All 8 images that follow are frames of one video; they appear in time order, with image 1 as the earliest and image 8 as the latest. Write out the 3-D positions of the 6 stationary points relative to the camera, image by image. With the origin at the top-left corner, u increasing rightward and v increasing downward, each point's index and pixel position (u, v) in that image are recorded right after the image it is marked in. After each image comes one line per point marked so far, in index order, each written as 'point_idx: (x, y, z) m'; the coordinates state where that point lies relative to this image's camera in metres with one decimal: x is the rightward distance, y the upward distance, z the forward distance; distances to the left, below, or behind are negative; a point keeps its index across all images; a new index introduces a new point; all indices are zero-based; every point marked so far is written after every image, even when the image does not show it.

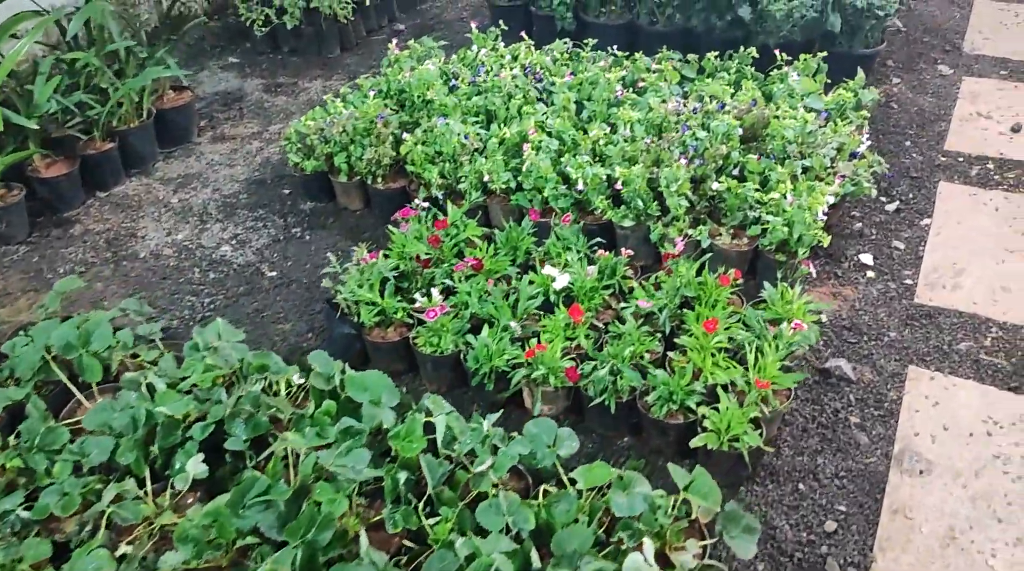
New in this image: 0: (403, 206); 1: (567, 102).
0: (-0.5, +0.3, +4.1) m
1: (+0.2, +0.8, +4.2) m
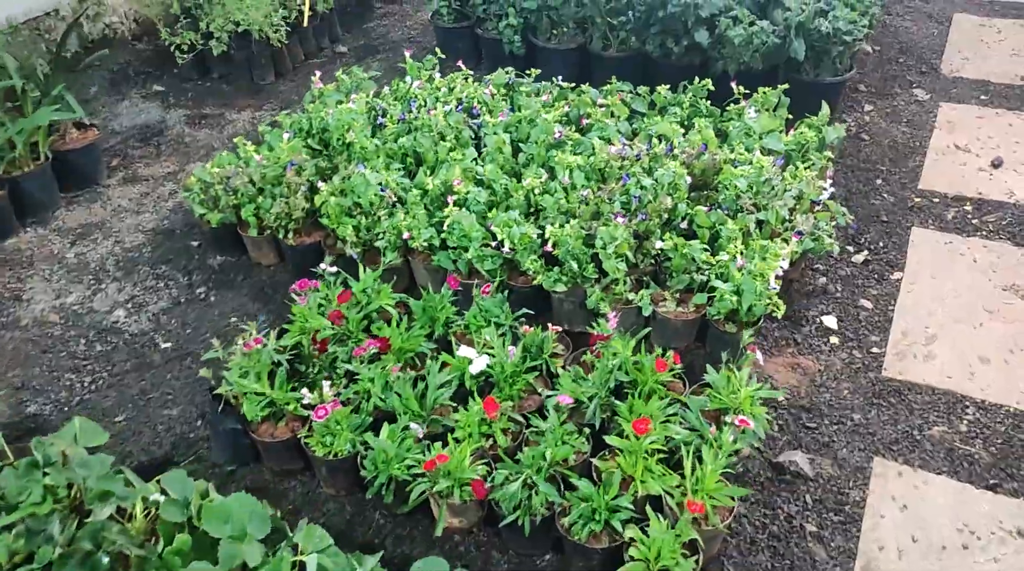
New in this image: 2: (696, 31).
0: (-0.7, +0.1, +3.7) m
1: (0.0, +0.6, +3.8) m
2: (+0.9, +1.2, +4.6) m
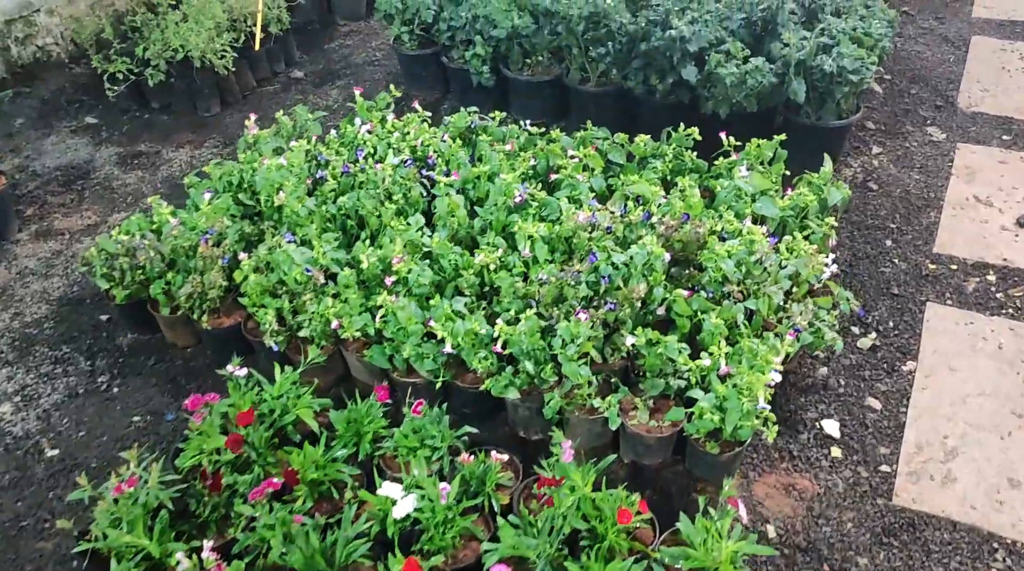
0: (-0.9, -0.2, +3.2) m
1: (-0.2, +0.3, +3.3) m
2: (+0.7, +0.9, +4.1) m
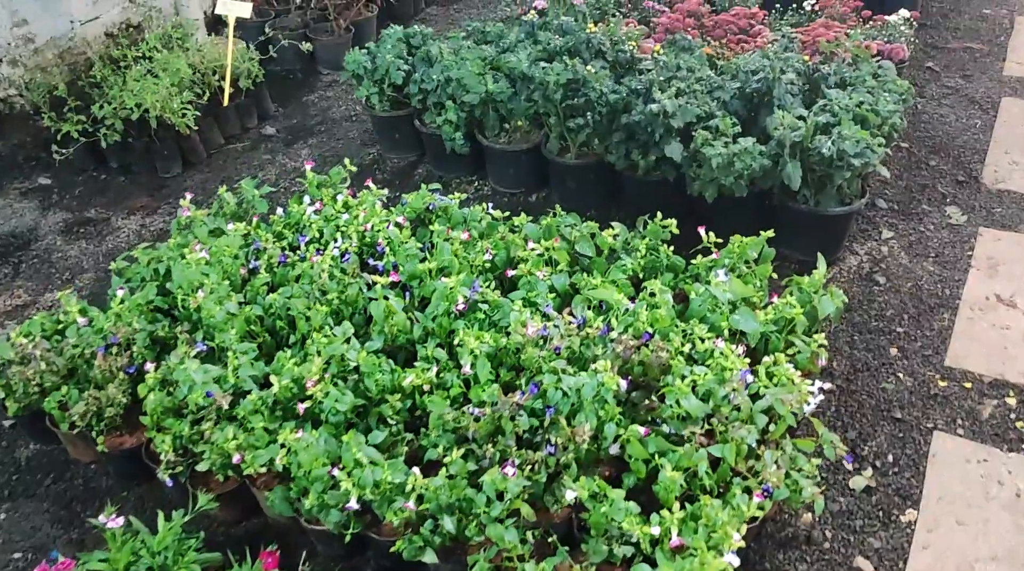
0: (-1.1, -0.5, +2.8) m
1: (-0.4, -0.1, +2.9) m
2: (+0.6, +0.6, +3.7) m
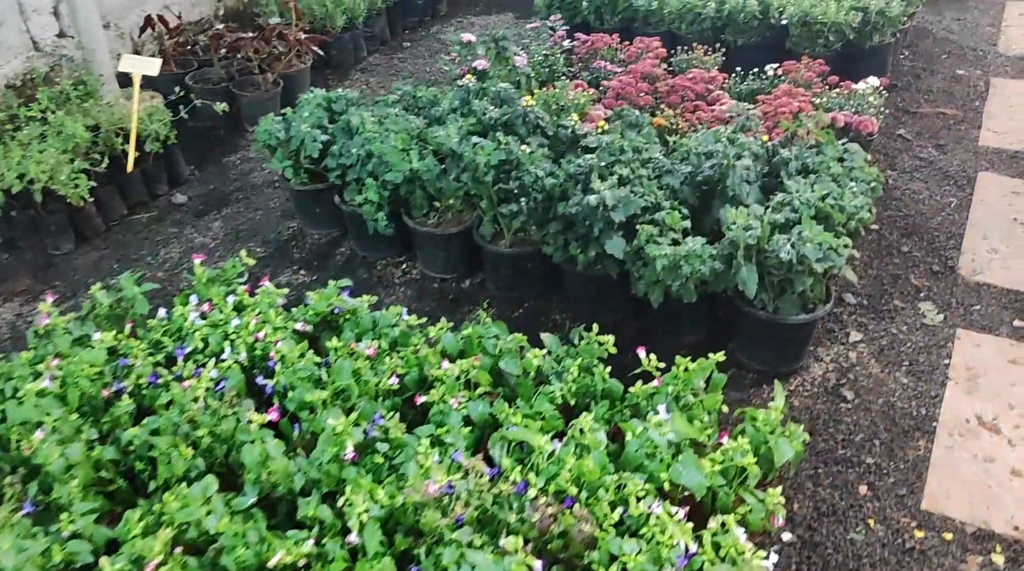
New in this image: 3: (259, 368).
0: (-1.3, -0.9, +2.3) m
1: (-0.6, -0.4, +2.4) m
2: (+0.3, +0.2, +3.2) m
3: (-0.8, -0.3, +2.9) m
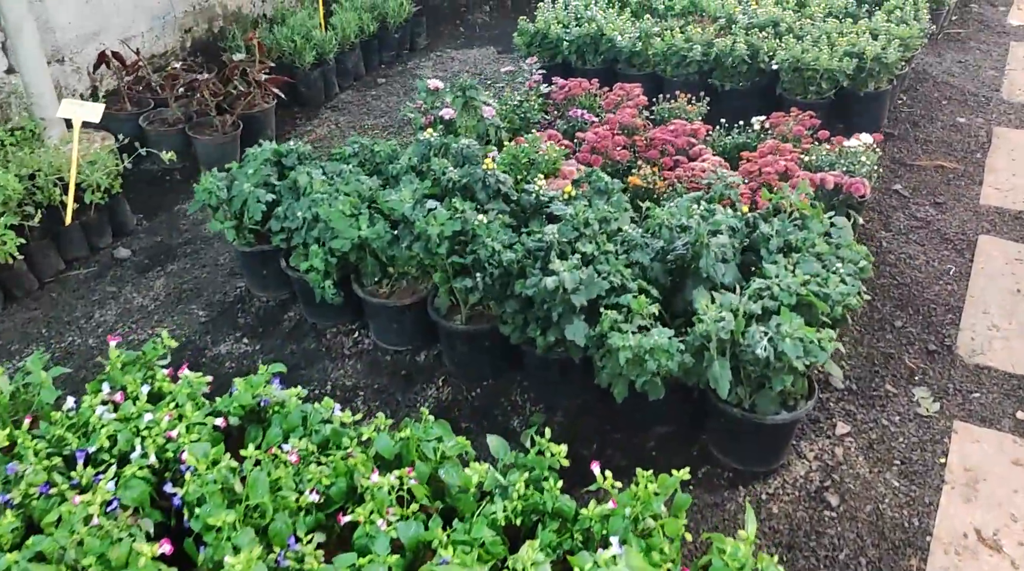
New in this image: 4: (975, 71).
0: (-1.5, -1.1, +2.0) m
1: (-0.8, -0.7, +2.1) m
2: (+0.2, -0.1, +2.9) m
3: (-0.9, -0.5, +2.6) m
4: (+2.9, +1.4, +6.0) m
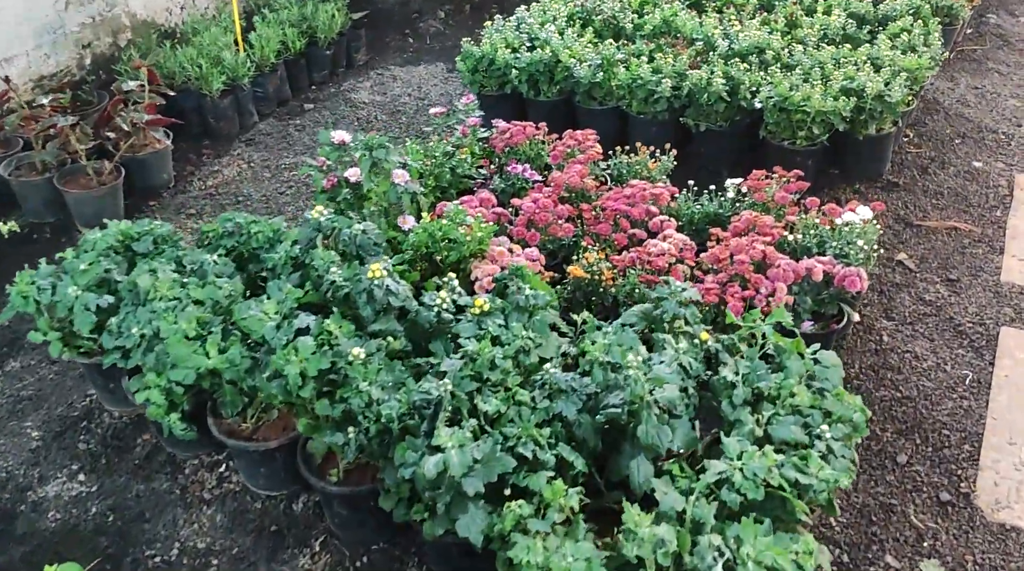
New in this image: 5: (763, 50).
0: (-1.8, -1.6, +1.2) m
1: (-1.1, -1.1, +1.4) m
2: (-0.1, -0.5, +2.2) m
3: (-1.2, -0.9, +1.9) m
4: (+2.6, +1.0, +5.2) m
5: (+1.2, +1.1, +4.6) m
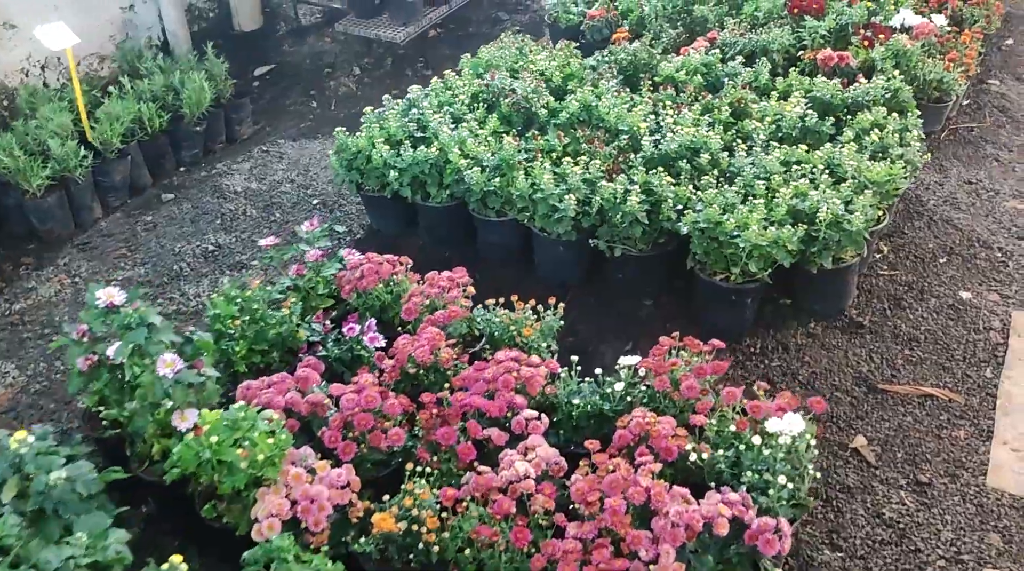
0: (-2.4, -2.2, +0.4) m
1: (-1.6, -1.7, +0.5) m
2: (-0.7, -1.1, +1.3) m
3: (-1.8, -1.5, +1.0) m
4: (+2.2, +0.4, +4.3) m
5: (+0.7, +0.5, +3.7) m
